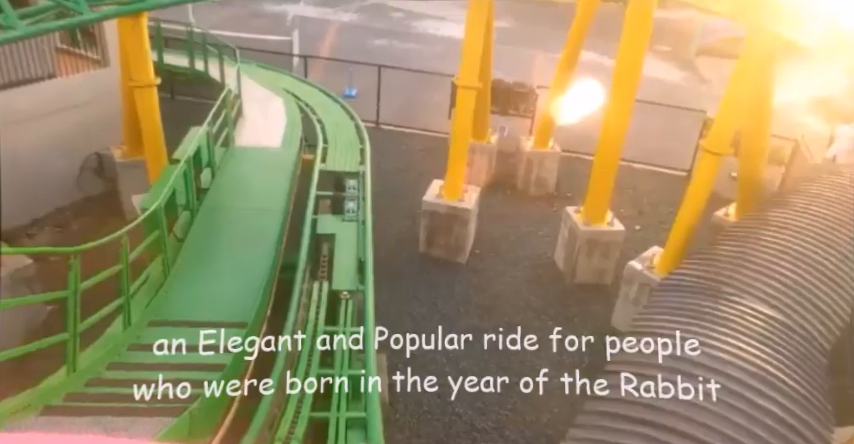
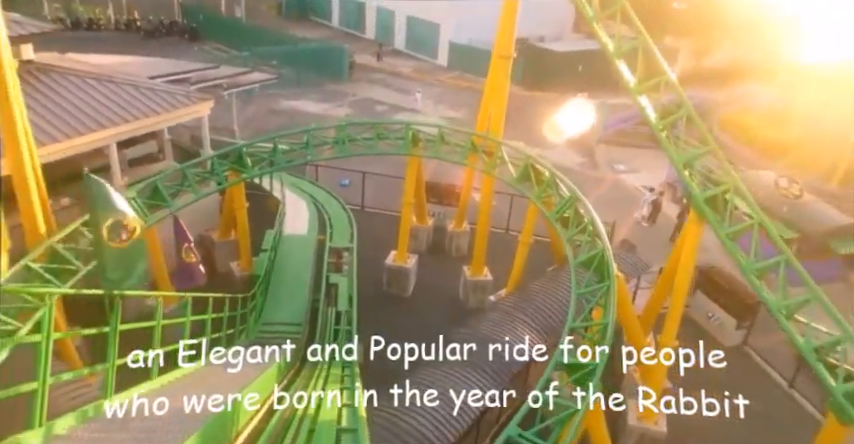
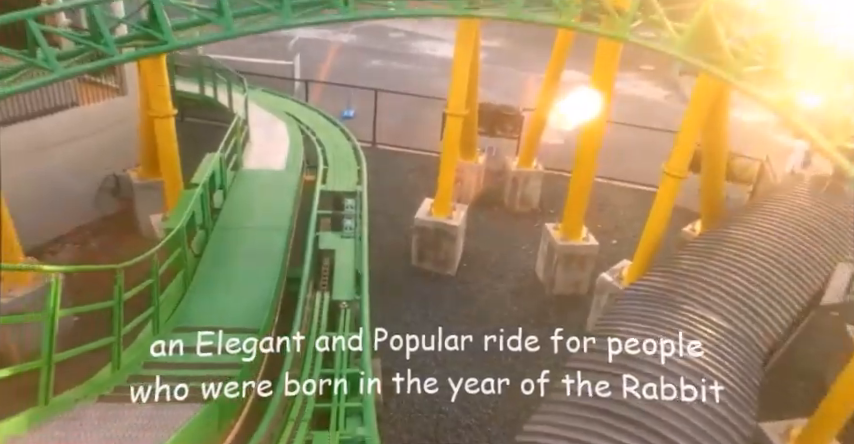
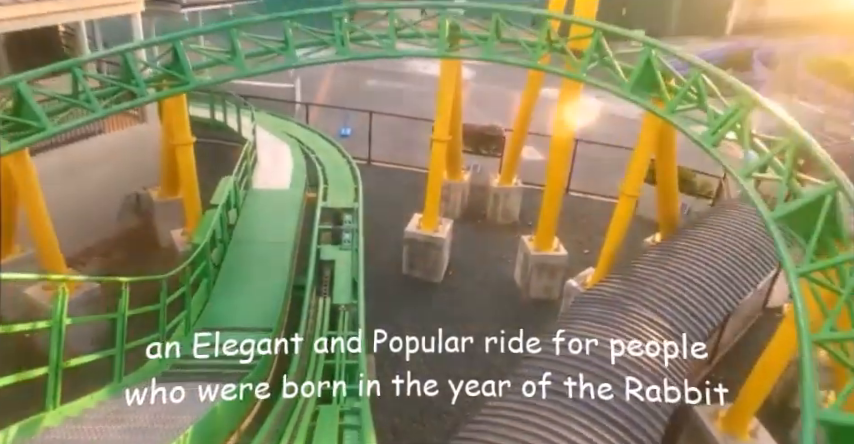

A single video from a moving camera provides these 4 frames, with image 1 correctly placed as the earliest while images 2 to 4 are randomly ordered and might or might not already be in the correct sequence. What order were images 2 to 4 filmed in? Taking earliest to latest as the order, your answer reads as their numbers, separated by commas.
3, 4, 2
